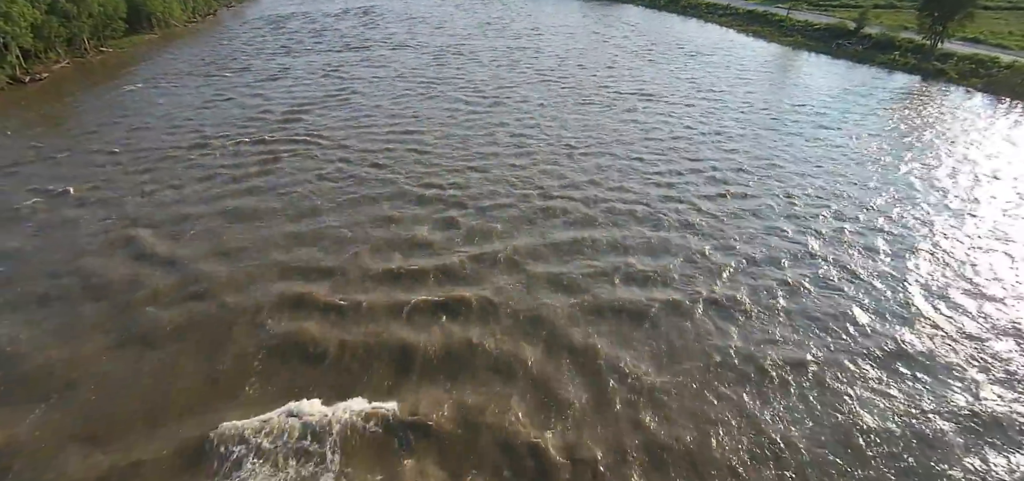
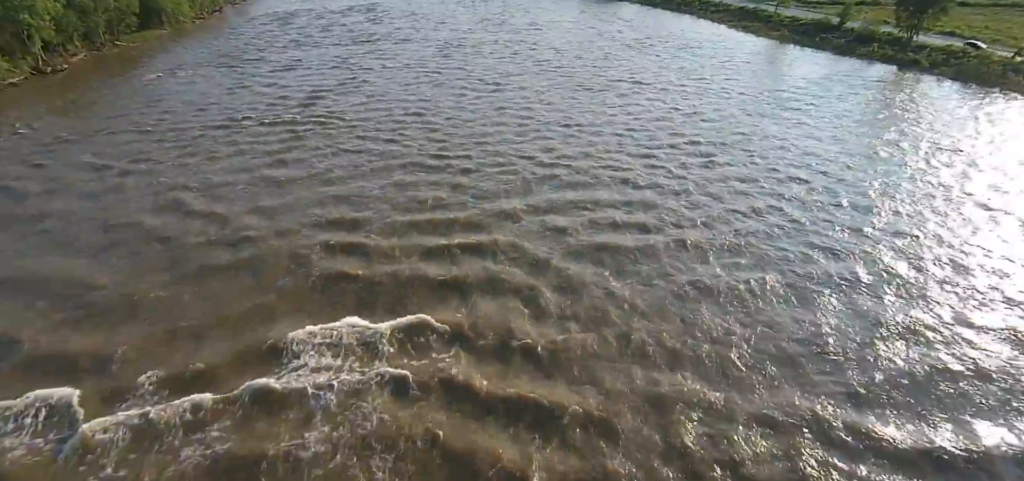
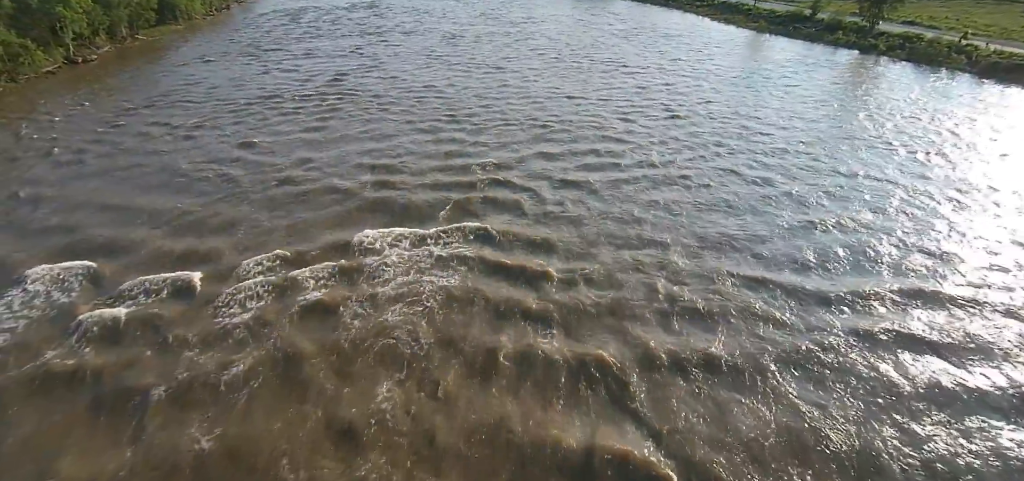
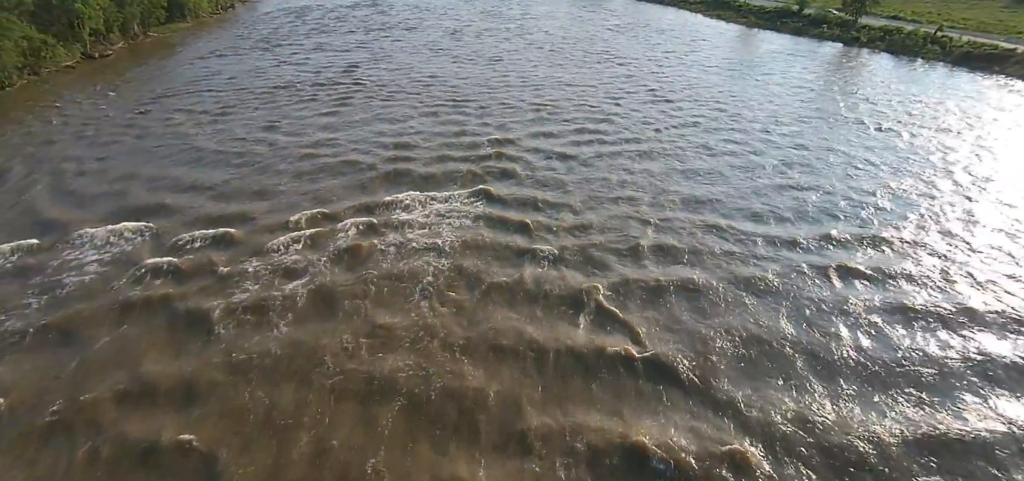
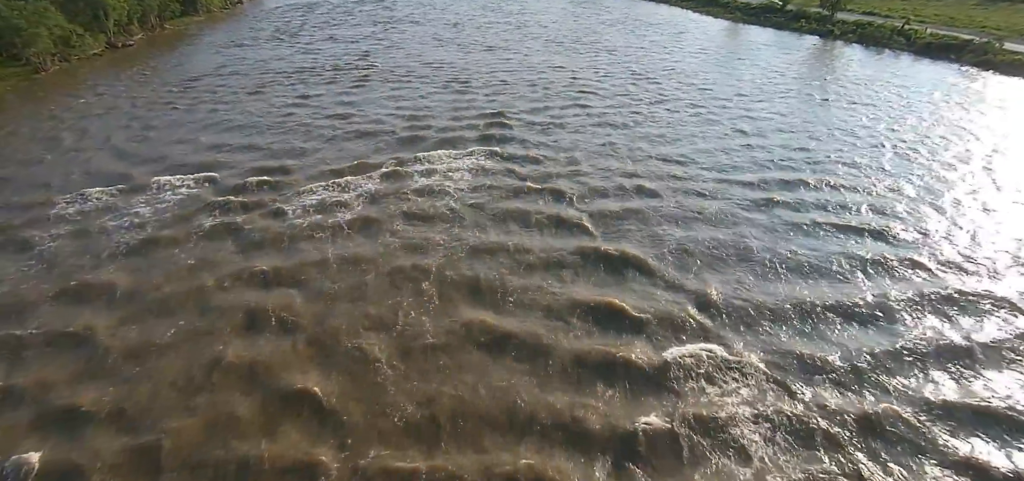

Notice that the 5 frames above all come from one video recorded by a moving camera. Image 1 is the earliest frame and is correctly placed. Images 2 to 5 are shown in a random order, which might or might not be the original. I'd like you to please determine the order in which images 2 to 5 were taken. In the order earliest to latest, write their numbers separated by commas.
2, 3, 4, 5
